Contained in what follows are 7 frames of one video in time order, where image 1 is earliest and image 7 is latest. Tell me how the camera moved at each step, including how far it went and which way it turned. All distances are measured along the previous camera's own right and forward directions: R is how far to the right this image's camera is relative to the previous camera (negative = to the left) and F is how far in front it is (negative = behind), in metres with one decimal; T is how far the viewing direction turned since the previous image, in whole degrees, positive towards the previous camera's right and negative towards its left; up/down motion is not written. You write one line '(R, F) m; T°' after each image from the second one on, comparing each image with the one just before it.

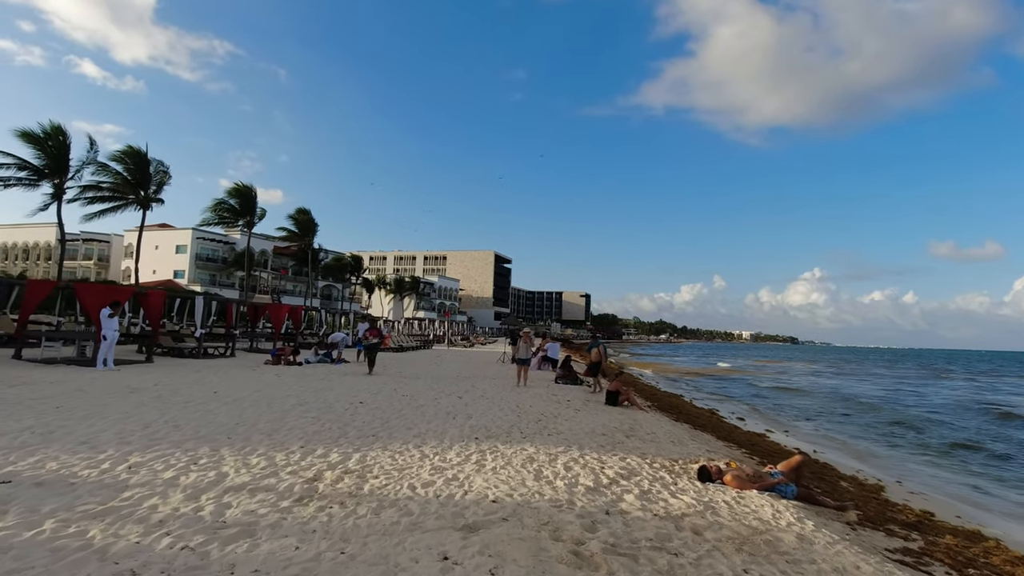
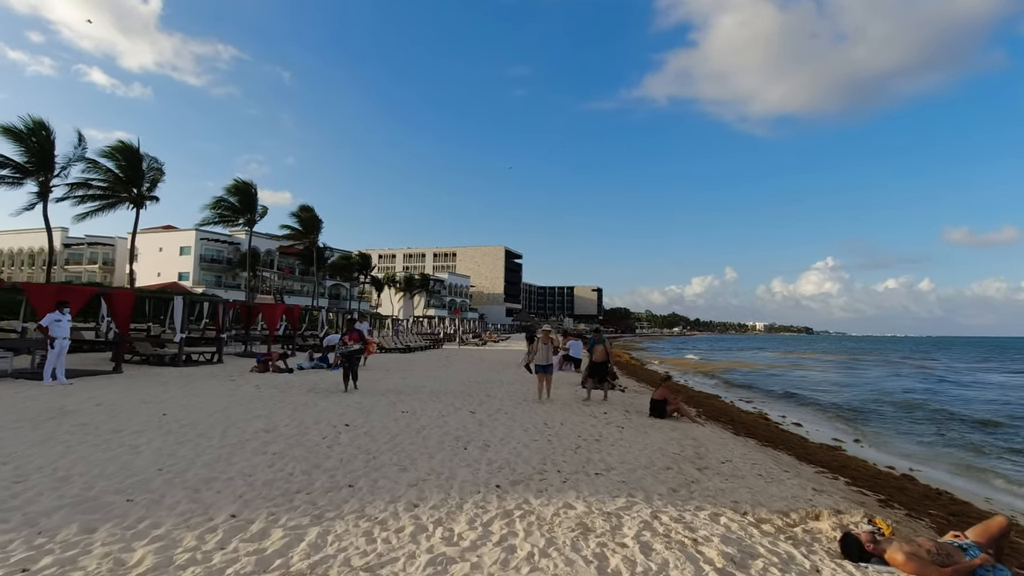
(-0.2, +2.5) m; -1°
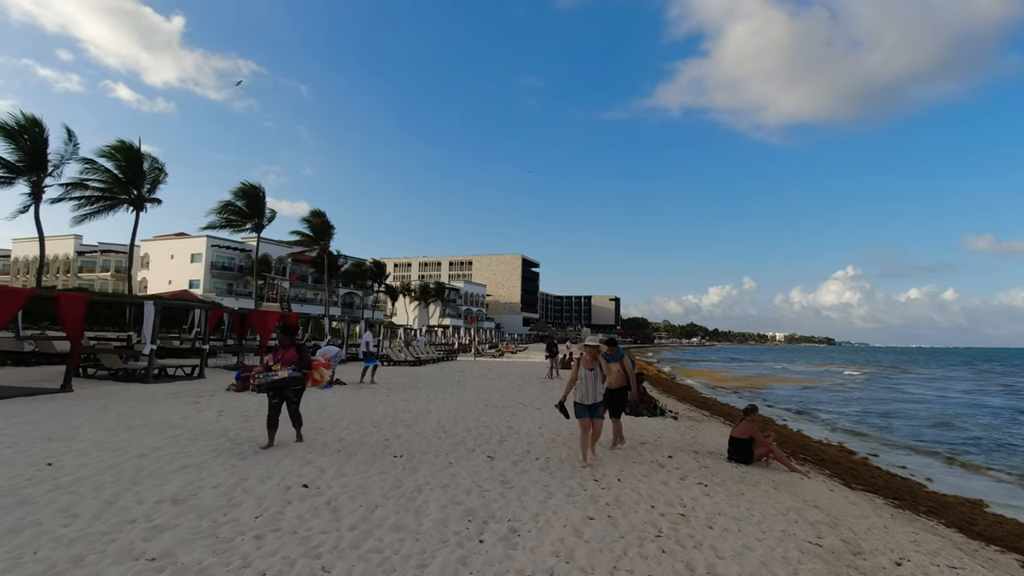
(-0.2, +3.0) m; -2°
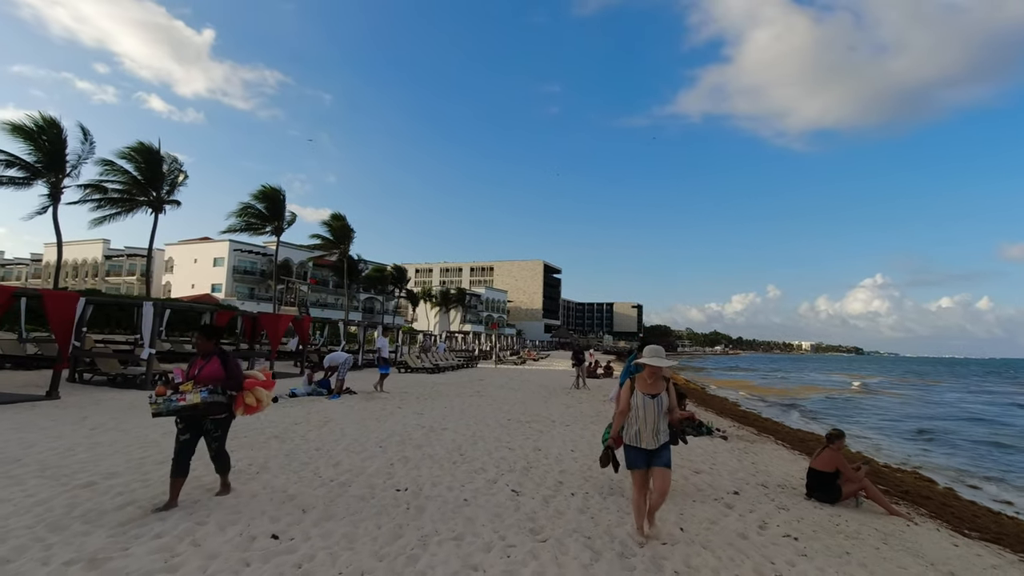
(-0.1, +1.5) m; -2°
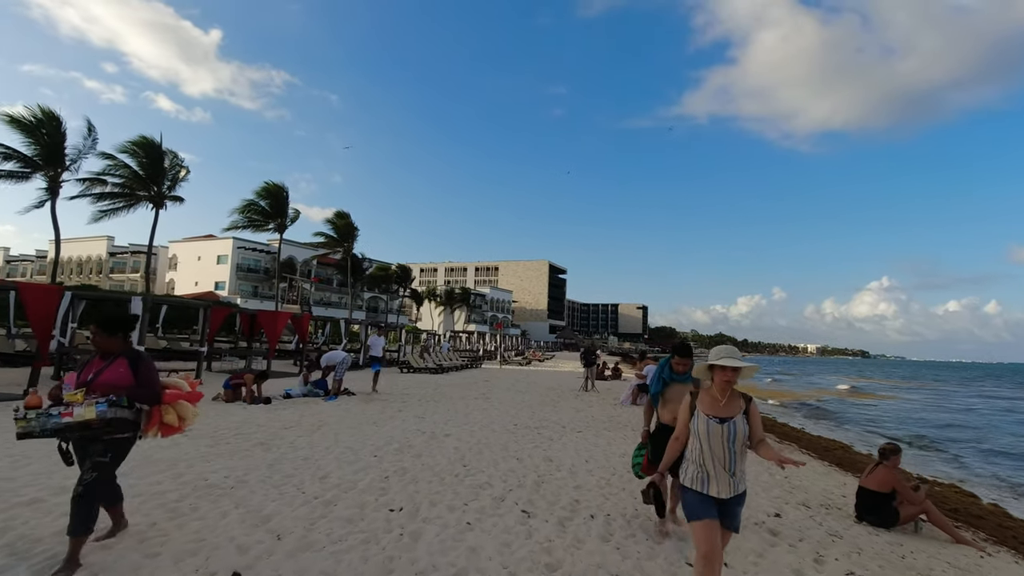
(-0.1, +0.8) m; 0°
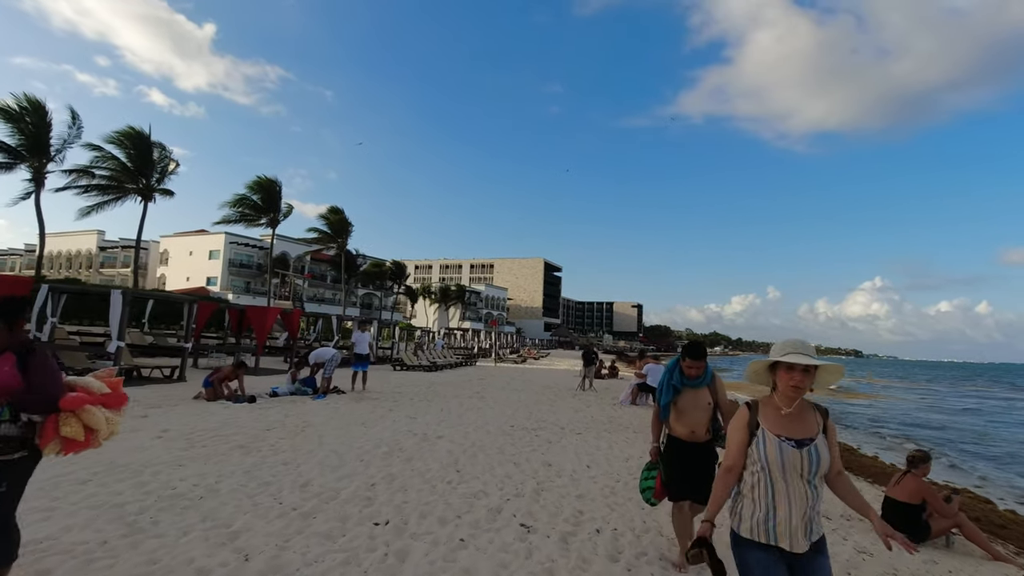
(0.0, +0.5) m; +1°
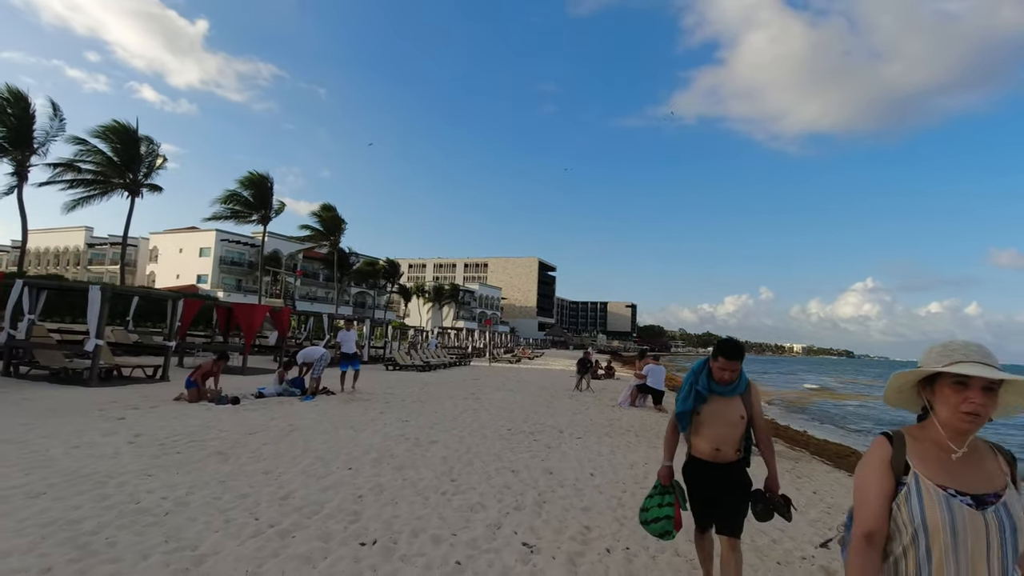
(-0.1, +0.5) m; +1°
